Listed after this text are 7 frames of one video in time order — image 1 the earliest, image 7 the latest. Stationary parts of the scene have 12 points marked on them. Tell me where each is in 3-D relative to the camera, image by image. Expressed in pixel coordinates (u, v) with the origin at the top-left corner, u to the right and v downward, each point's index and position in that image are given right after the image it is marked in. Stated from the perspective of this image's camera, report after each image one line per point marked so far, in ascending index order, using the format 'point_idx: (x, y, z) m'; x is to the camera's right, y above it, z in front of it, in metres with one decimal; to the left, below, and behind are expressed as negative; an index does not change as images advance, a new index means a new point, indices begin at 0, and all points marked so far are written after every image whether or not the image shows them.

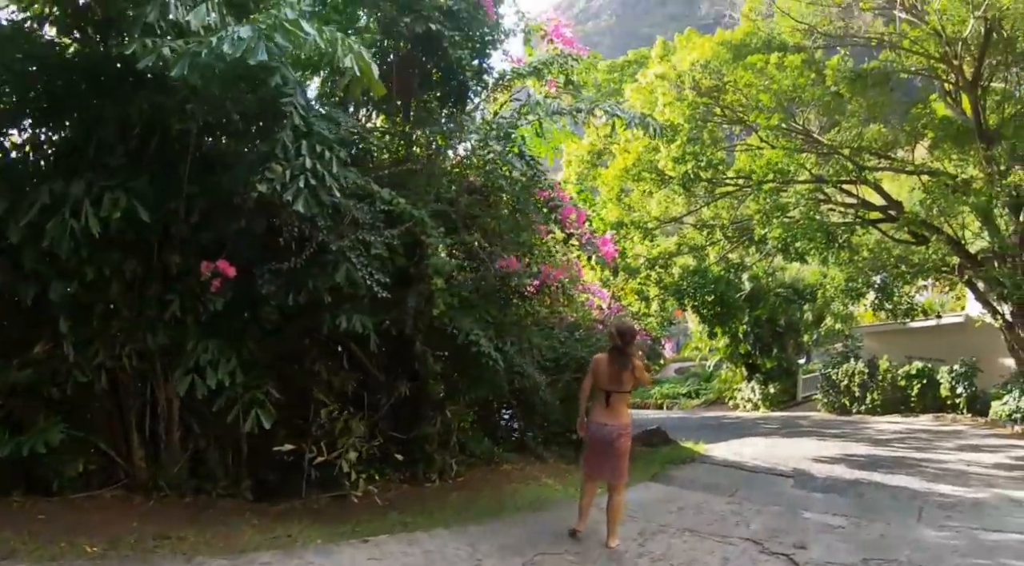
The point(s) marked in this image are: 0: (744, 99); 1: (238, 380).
0: (+2.9, +2.3, +11.7) m
1: (-1.5, -0.5, +5.0) m
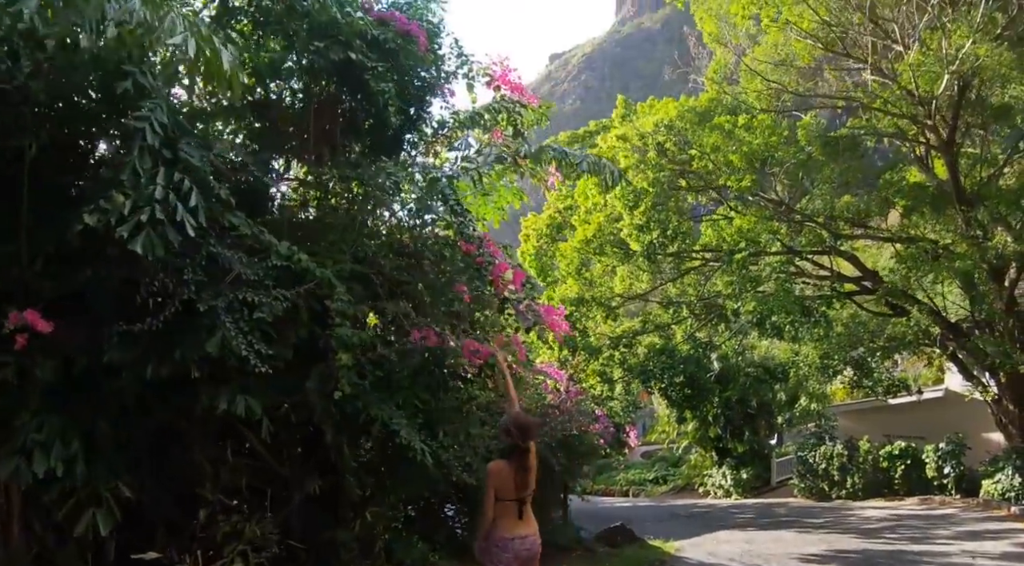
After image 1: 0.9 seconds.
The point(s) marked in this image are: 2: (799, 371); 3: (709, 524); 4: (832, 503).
0: (+2.3, +1.4, +11.0) m
1: (-1.8, -0.8, +3.9) m
2: (+4.6, -1.5, +15.3) m
3: (+2.9, -3.6, +13.9) m
4: (+5.7, -4.0, +16.7) m
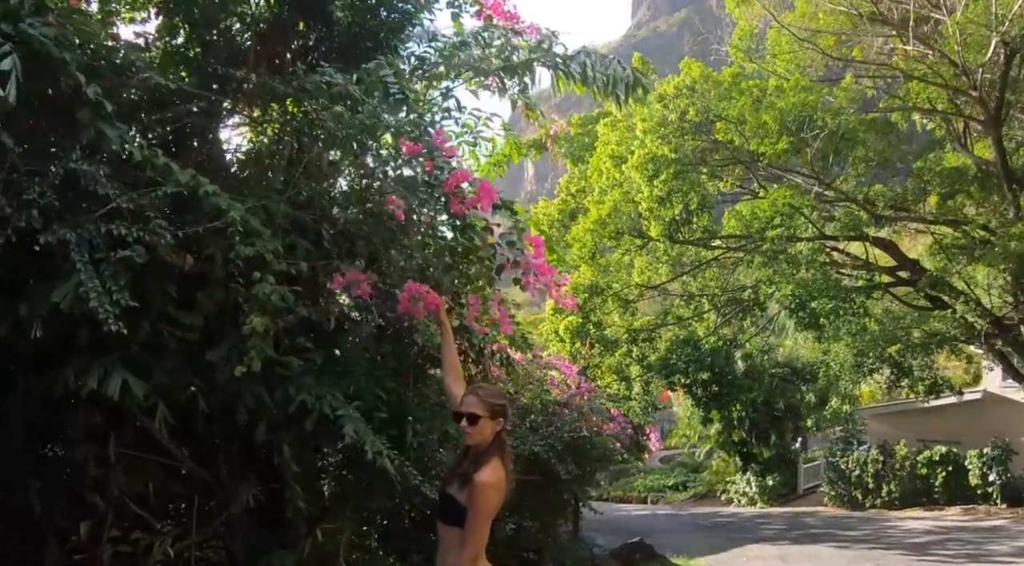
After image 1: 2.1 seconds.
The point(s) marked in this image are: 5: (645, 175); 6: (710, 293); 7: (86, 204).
0: (+2.4, +1.6, +9.9) m
1: (-1.8, -0.6, +2.9) m
2: (+4.8, -1.3, +14.1) m
3: (+3.1, -3.4, +12.8) m
4: (+5.8, -3.8, +15.5) m
5: (+1.5, +1.2, +9.7) m
6: (+2.4, -0.1, +11.3) m
7: (-1.2, +0.2, +2.7) m
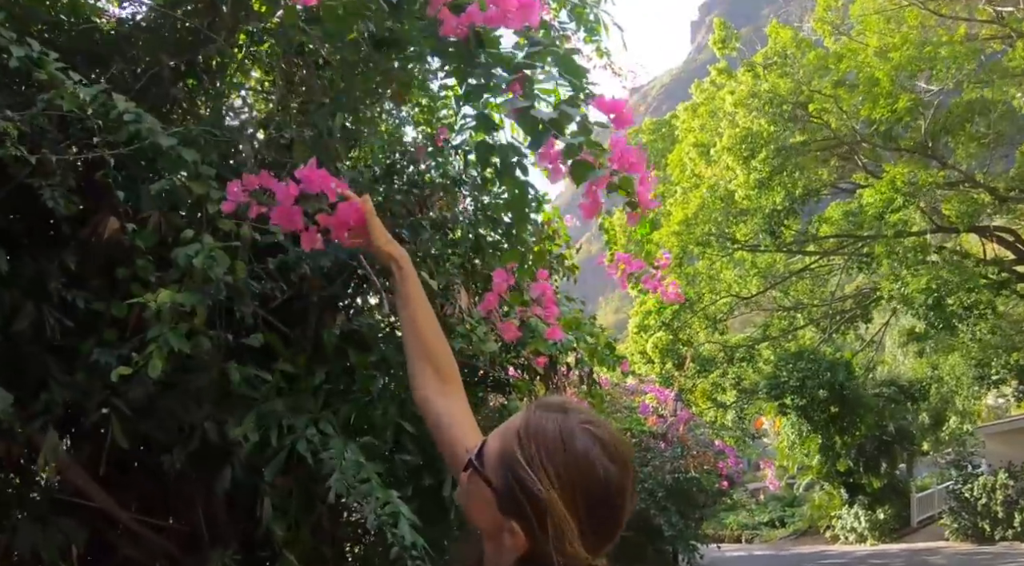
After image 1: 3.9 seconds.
0: (+3.0, +1.5, +8.5) m
1: (-1.6, -0.6, +1.7) m
2: (+5.8, -1.4, +12.5) m
3: (+4.1, -3.5, +11.2) m
4: (+7.0, -3.9, +13.6) m
5: (+2.1, +1.2, +8.4) m
6: (+3.1, -0.2, +9.9) m
7: (-1.1, +0.3, +1.6) m
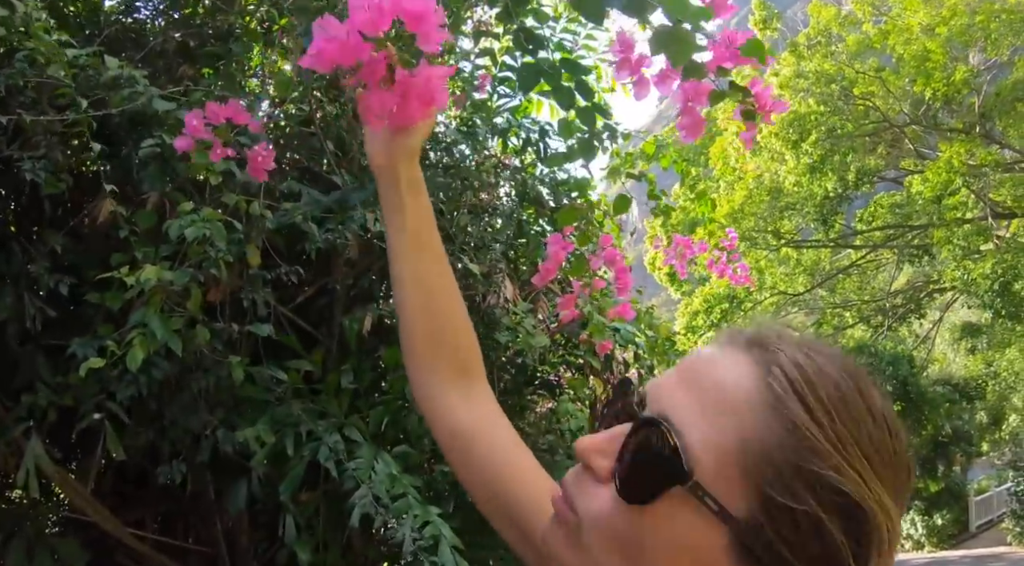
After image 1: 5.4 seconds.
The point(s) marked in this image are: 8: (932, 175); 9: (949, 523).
0: (+3.2, +1.6, +8.1) m
1: (-1.5, -0.6, +1.5) m
2: (+6.3, -1.3, +11.9) m
3: (+4.6, -3.5, +10.7) m
4: (+7.7, -3.8, +13.0) m
5: (+2.3, +1.2, +8.0) m
6: (+3.5, -0.2, +9.4) m
7: (-1.0, +0.3, +1.3) m
8: (+3.4, +0.9, +7.5) m
9: (+7.4, -4.0, +15.9) m
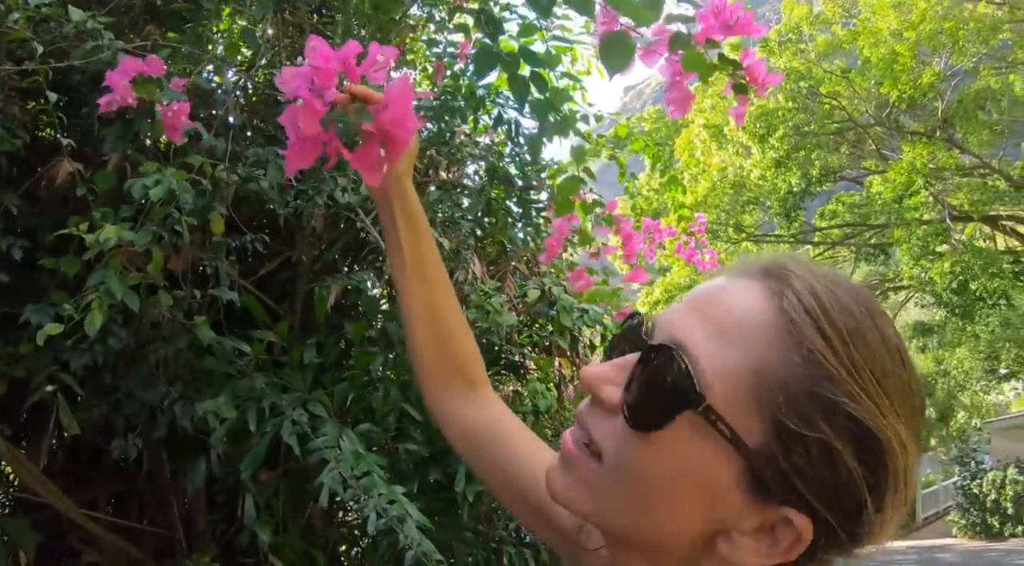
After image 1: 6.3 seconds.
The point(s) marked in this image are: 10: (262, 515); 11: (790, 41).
0: (+3.0, +1.6, +8.2) m
1: (-1.6, -0.5, +1.4) m
2: (+5.8, -1.3, +12.2) m
3: (+4.1, -3.4, +10.9) m
4: (+7.1, -3.7, +13.3) m
5: (+2.0, +1.2, +8.1) m
6: (+3.1, -0.1, +9.5) m
7: (-1.0, +0.3, +1.2) m
8: (+3.1, +0.9, +7.6) m
9: (+6.7, -4.0, +16.2) m
10: (-0.5, -0.5, +1.9) m
11: (+2.4, +2.1, +8.3) m
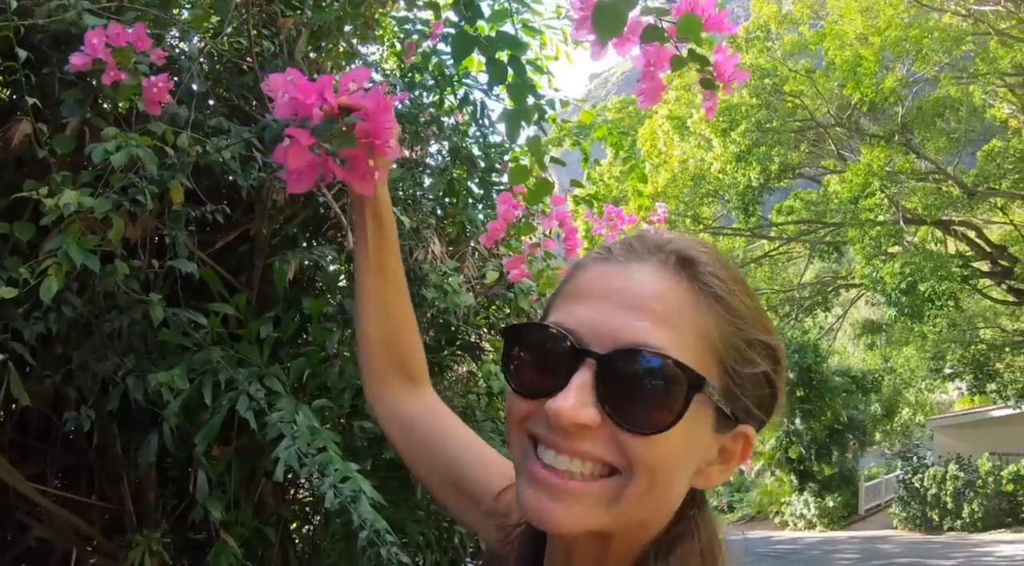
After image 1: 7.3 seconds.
0: (+2.6, +1.7, +8.3) m
1: (-1.7, -0.5, +1.3) m
2: (+5.2, -1.2, +12.5) m
3: (+3.5, -3.4, +11.1) m
4: (+6.3, -3.8, +13.7) m
5: (+1.7, +1.3, +8.1) m
6: (+2.7, -0.1, +9.7) m
7: (-1.1, +0.4, +1.2) m
8: (+2.8, +0.9, +7.7) m
9: (+5.8, -4.0, +16.5) m
10: (-0.6, -0.4, +1.8) m
11: (+2.1, +2.1, +8.4) m
